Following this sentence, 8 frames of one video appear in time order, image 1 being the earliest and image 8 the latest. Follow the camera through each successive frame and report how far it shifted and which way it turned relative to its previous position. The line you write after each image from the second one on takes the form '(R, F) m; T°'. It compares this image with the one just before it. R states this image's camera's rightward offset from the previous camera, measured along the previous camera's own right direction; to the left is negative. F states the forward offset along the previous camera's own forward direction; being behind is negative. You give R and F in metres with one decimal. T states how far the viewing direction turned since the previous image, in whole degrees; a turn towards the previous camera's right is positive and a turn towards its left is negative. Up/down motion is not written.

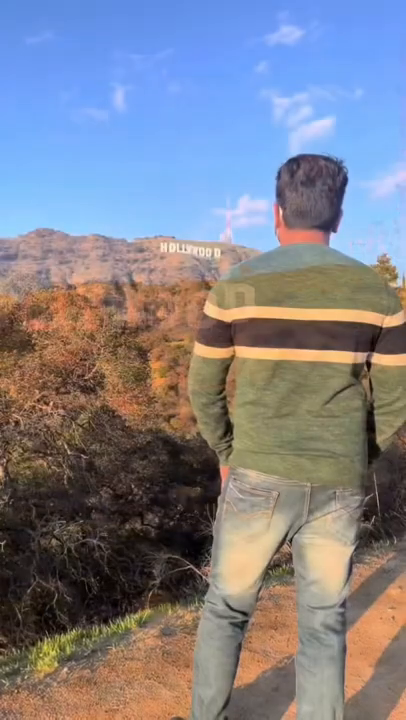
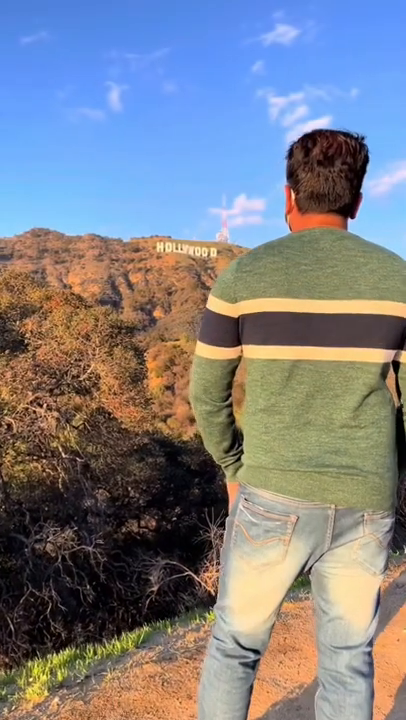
(0.0, +0.3) m; 0°
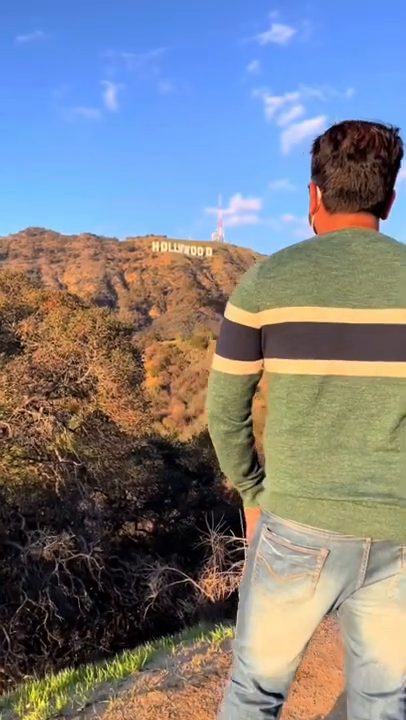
(-0.1, +0.2) m; 0°
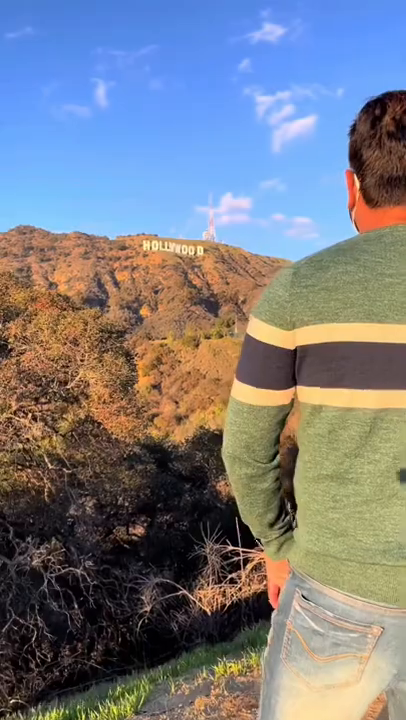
(-0.1, +0.3) m; +1°
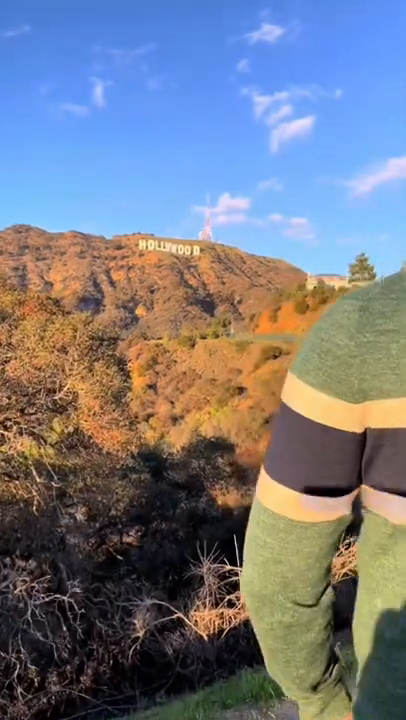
(0.0, +0.5) m; 0°
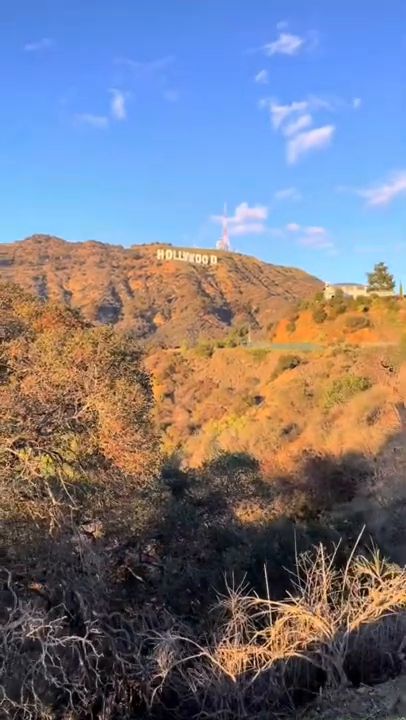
(-0.2, +0.6) m; -2°
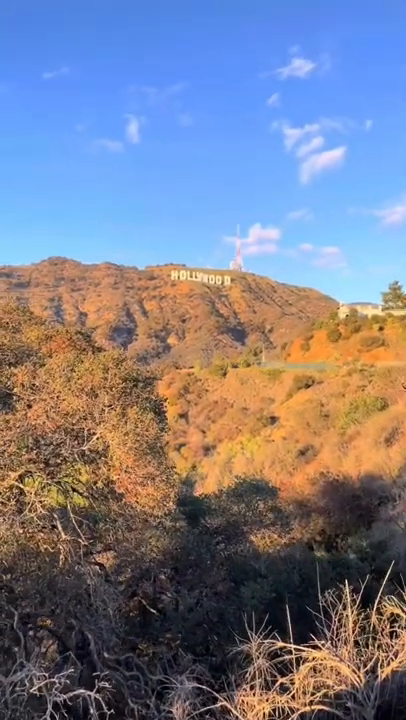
(0.0, +0.4) m; -1°
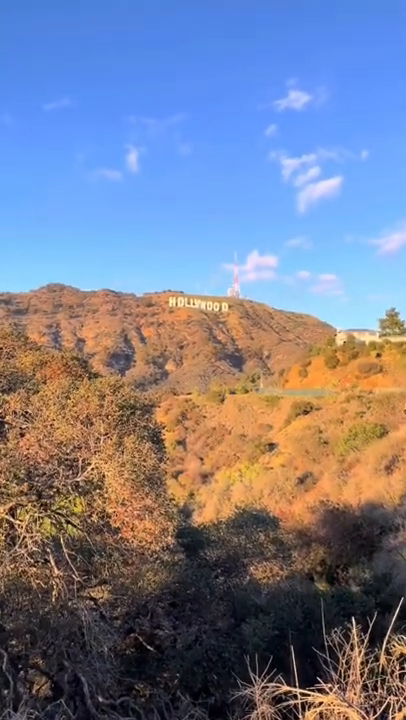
(0.0, +0.2) m; 0°
